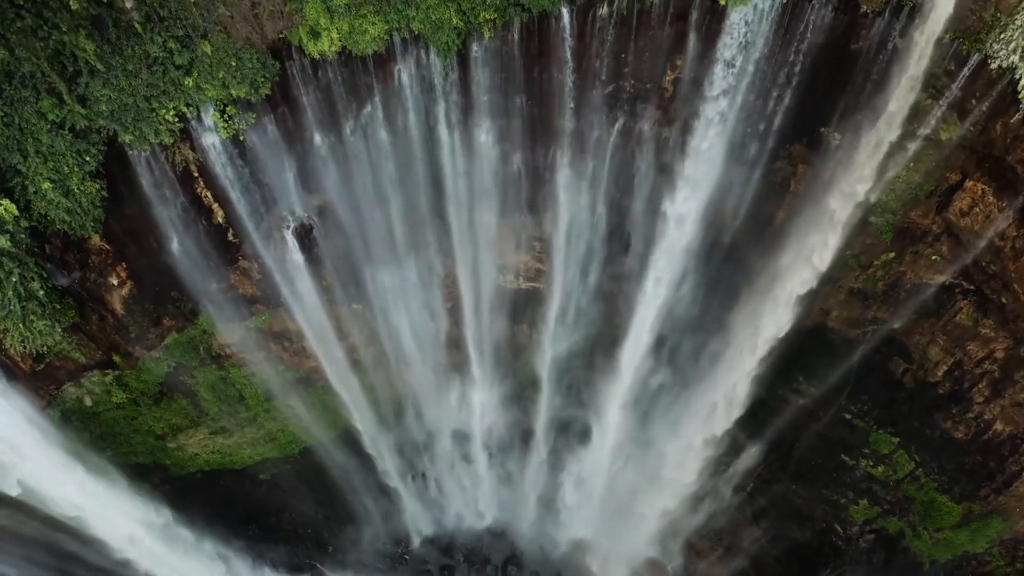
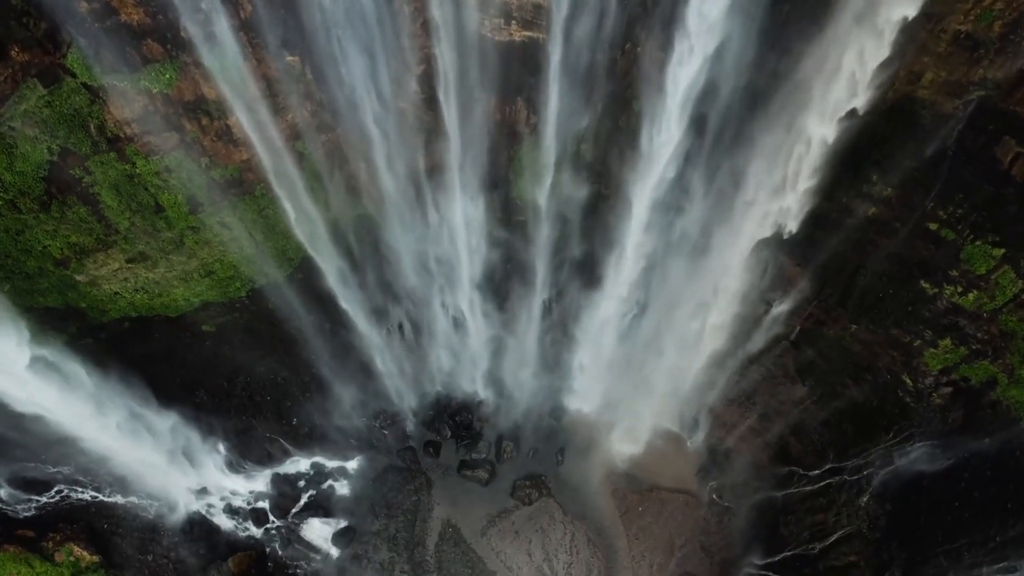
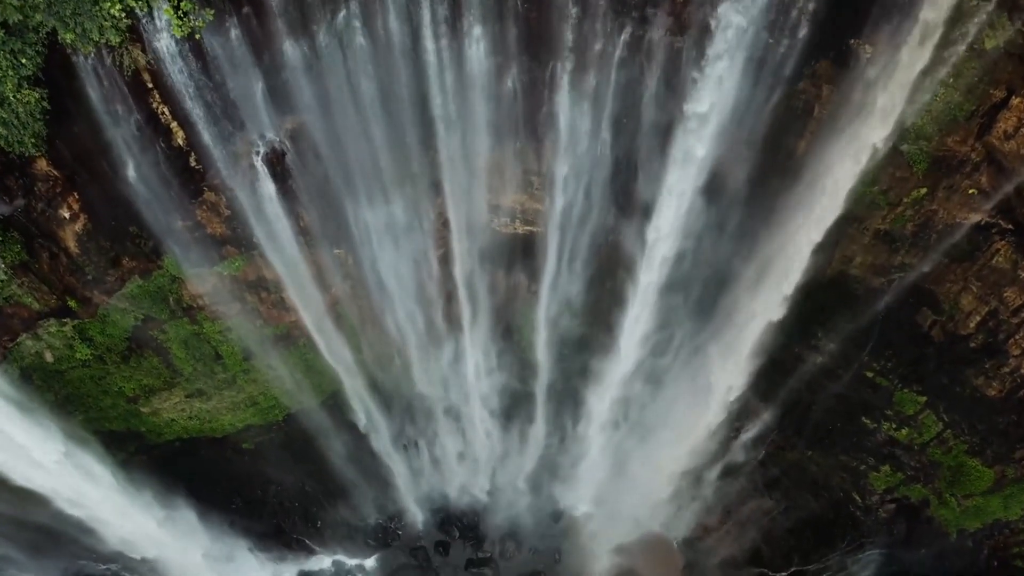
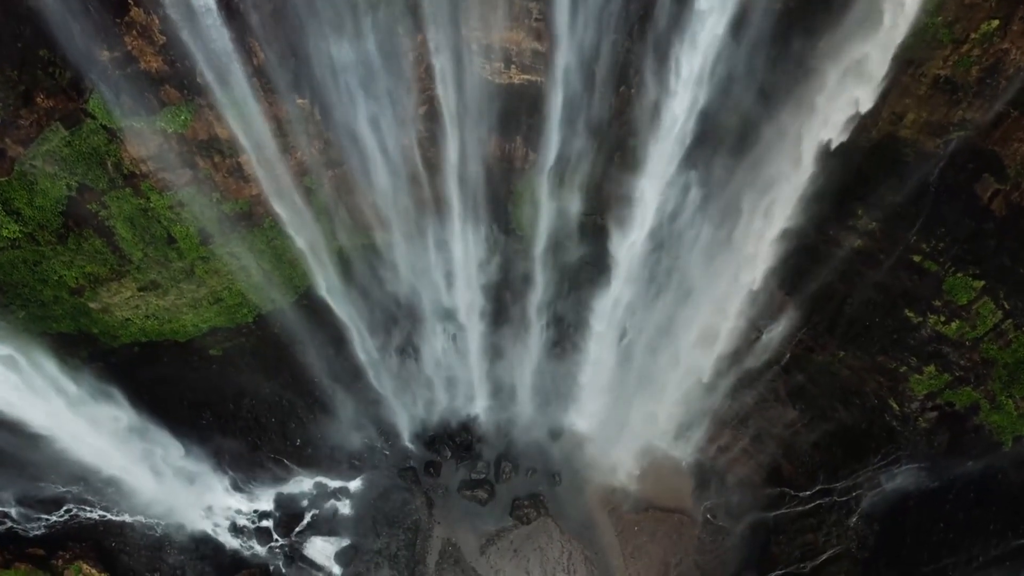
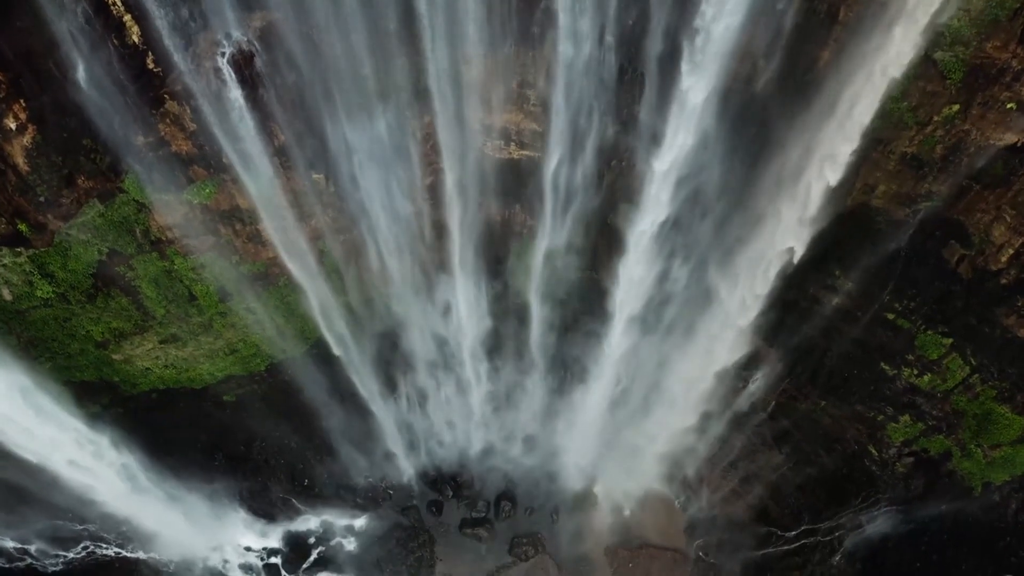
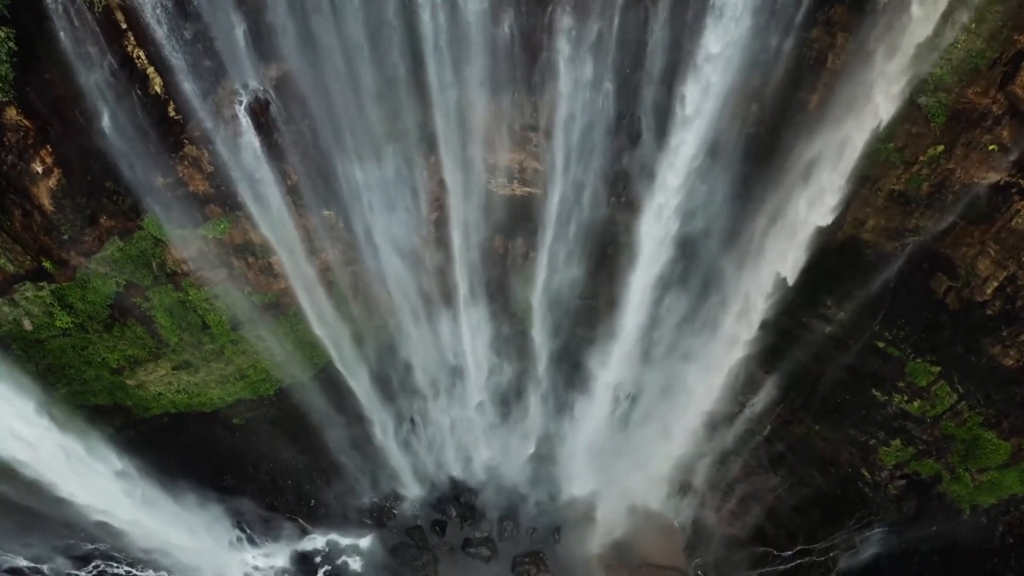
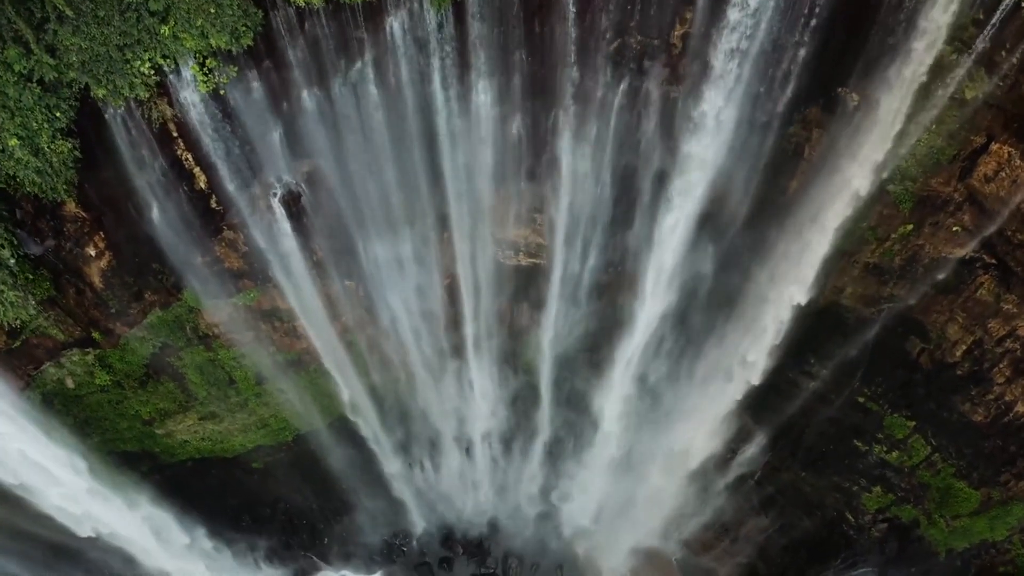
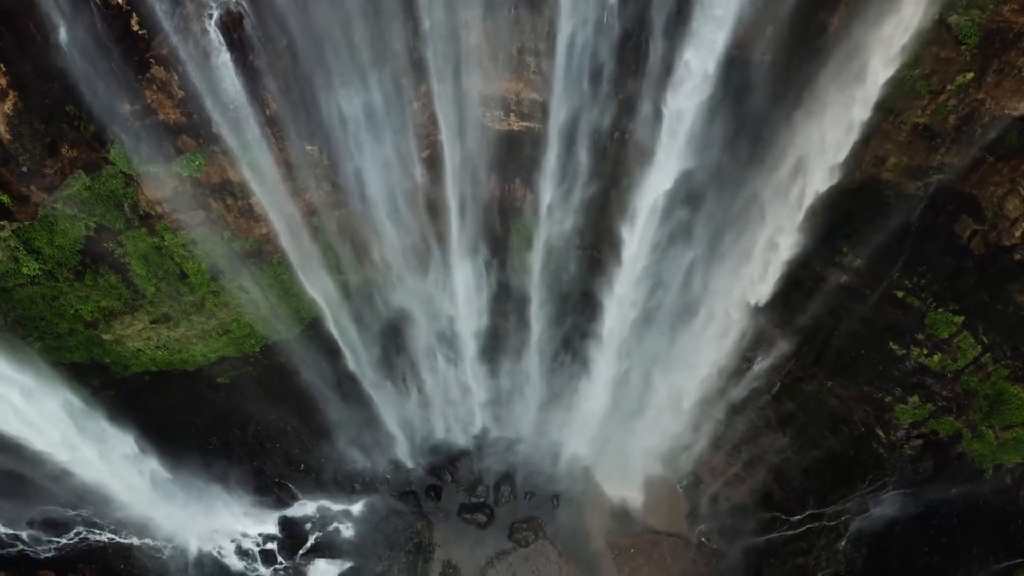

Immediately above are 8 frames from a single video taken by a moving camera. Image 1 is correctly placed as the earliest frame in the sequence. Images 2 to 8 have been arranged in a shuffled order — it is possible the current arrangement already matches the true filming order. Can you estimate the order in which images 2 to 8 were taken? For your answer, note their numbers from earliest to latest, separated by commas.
7, 3, 6, 5, 8, 4, 2
